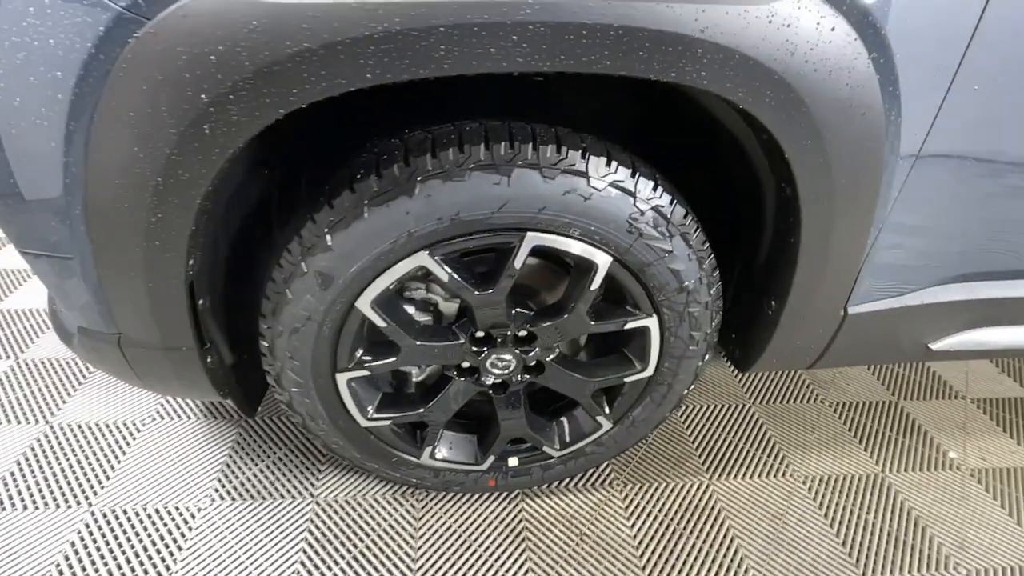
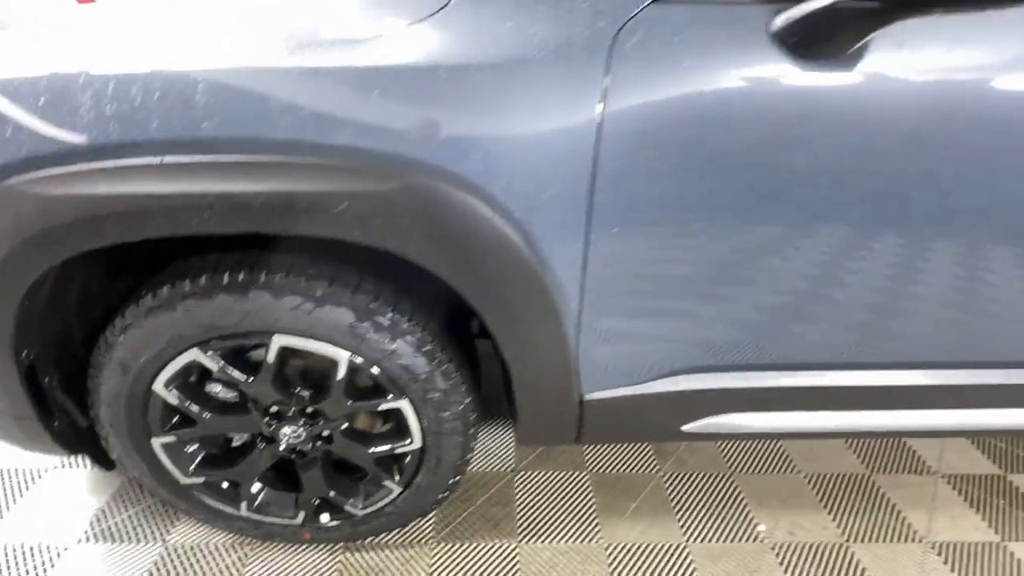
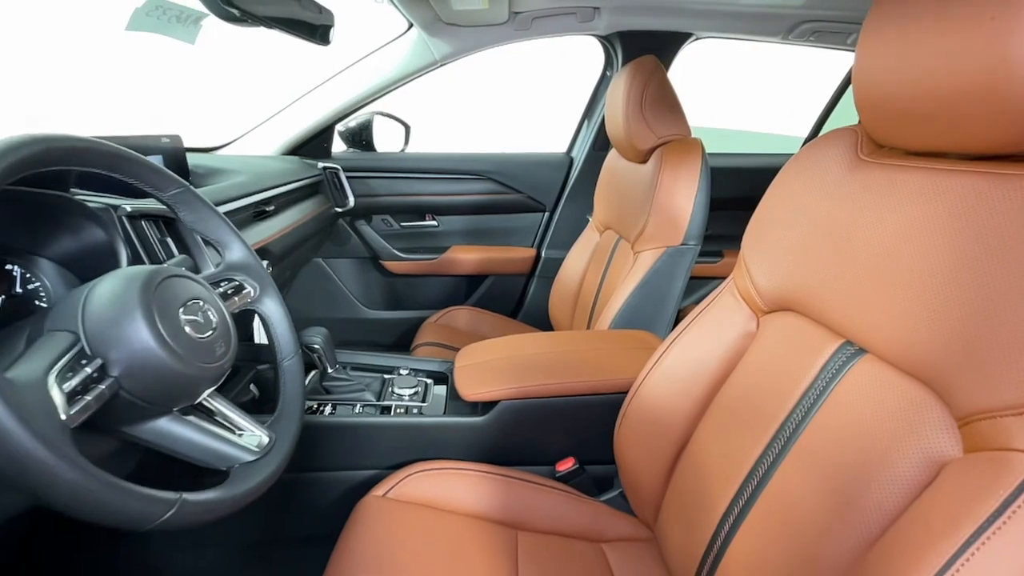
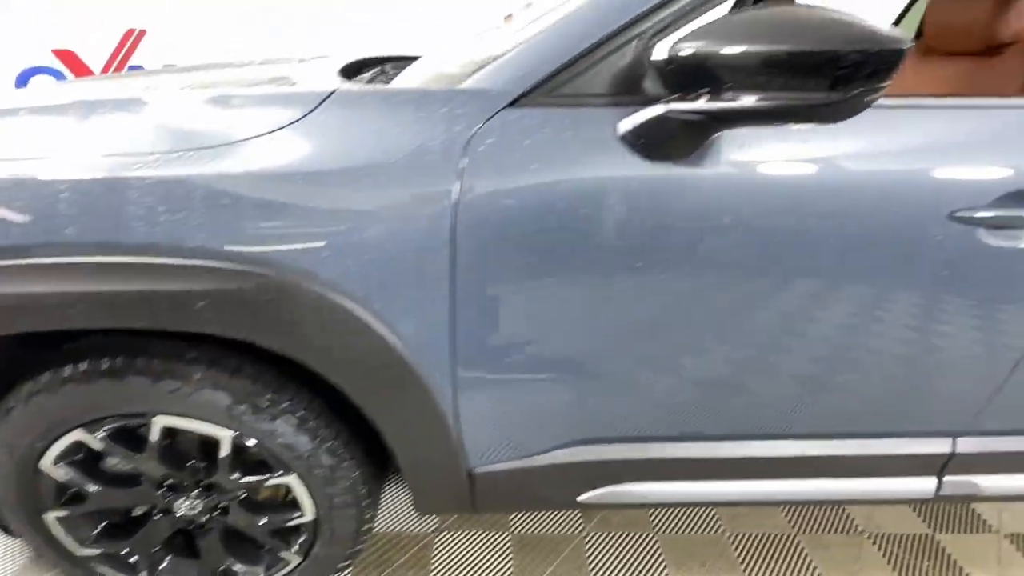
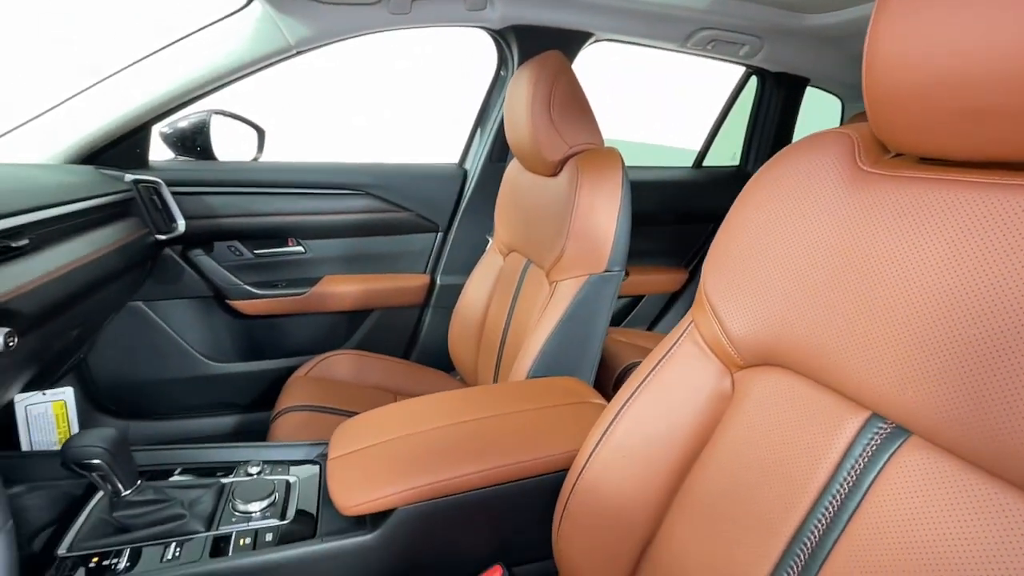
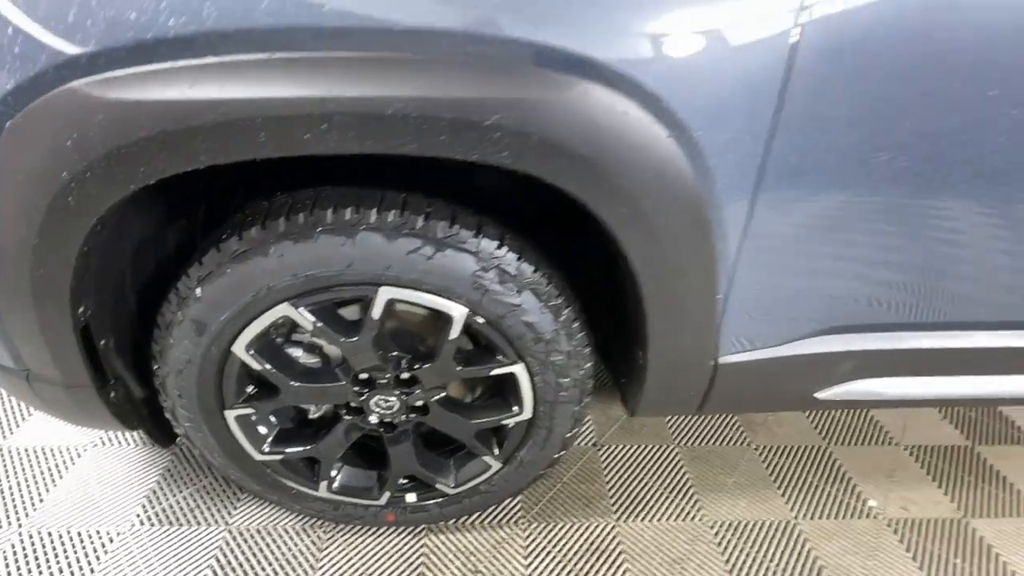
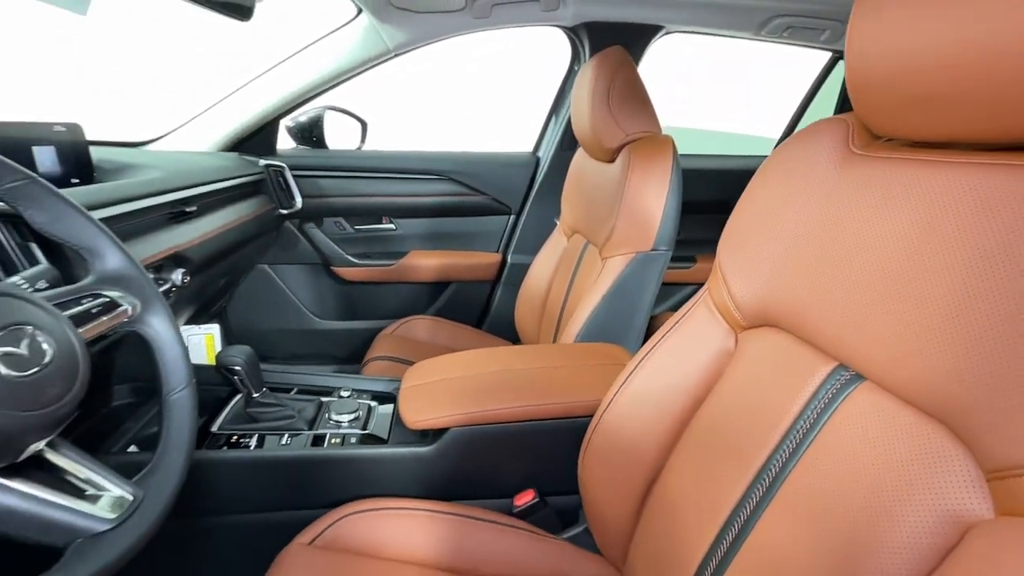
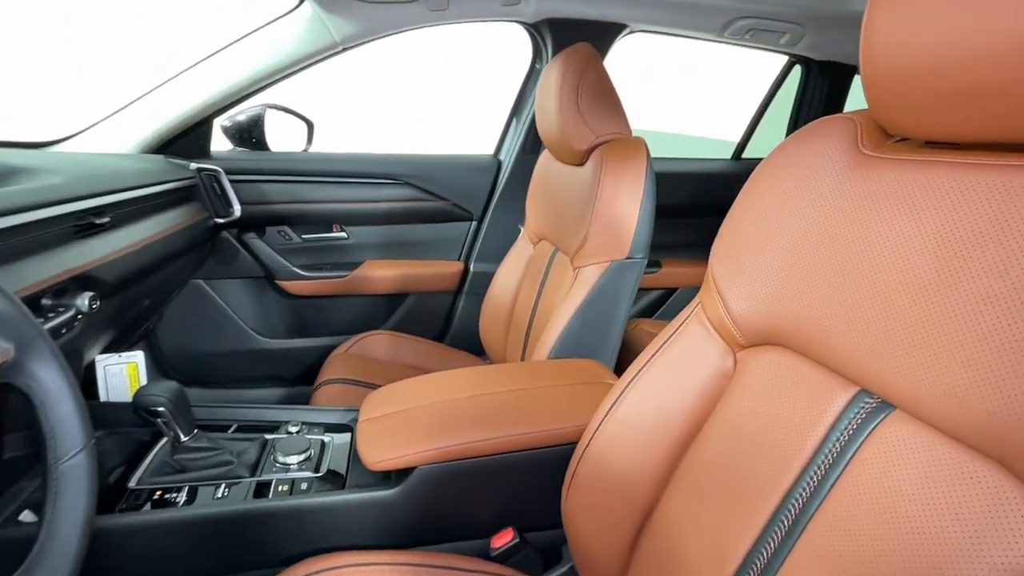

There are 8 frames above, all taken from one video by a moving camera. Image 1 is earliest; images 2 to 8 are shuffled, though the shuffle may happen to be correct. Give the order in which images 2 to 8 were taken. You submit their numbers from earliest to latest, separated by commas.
6, 2, 4, 5, 8, 7, 3
